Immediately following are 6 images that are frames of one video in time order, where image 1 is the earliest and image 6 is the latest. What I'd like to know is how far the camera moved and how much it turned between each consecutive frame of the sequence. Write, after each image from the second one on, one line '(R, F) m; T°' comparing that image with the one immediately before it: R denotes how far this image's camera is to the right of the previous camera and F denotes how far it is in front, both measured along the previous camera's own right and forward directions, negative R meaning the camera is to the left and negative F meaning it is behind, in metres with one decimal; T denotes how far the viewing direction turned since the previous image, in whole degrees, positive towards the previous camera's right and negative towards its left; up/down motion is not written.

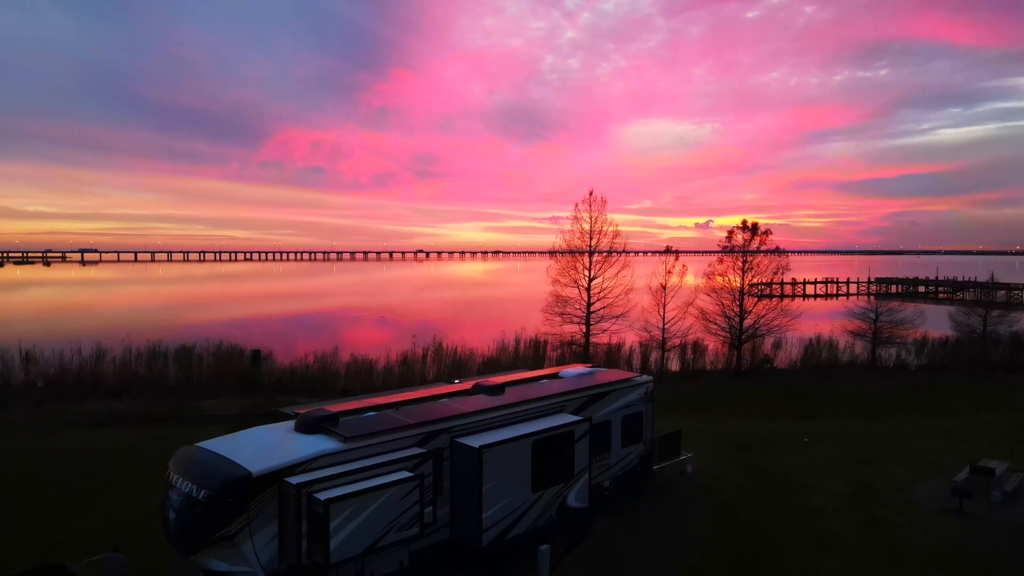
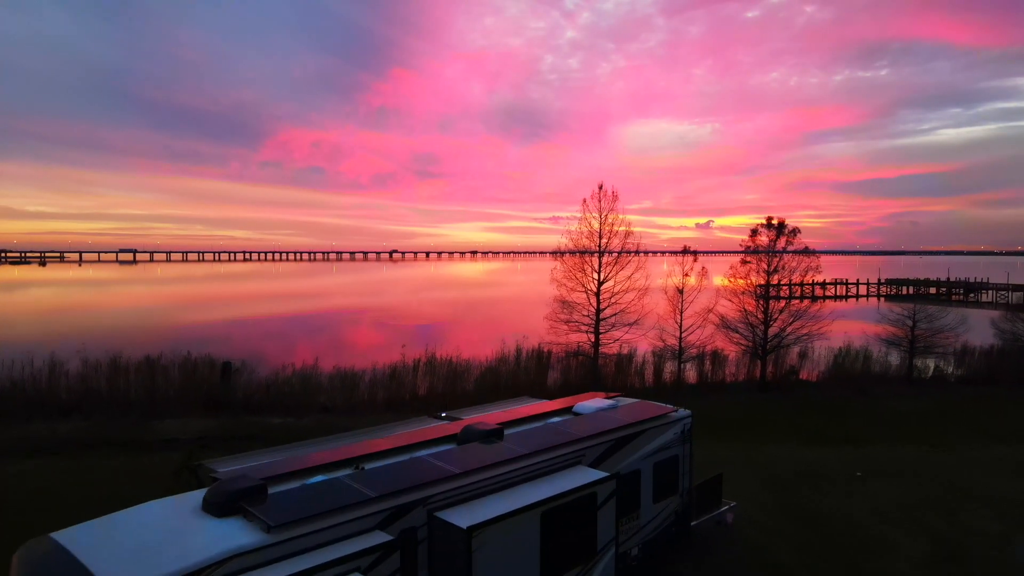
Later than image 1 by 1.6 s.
(0.0, +2.4) m; 0°
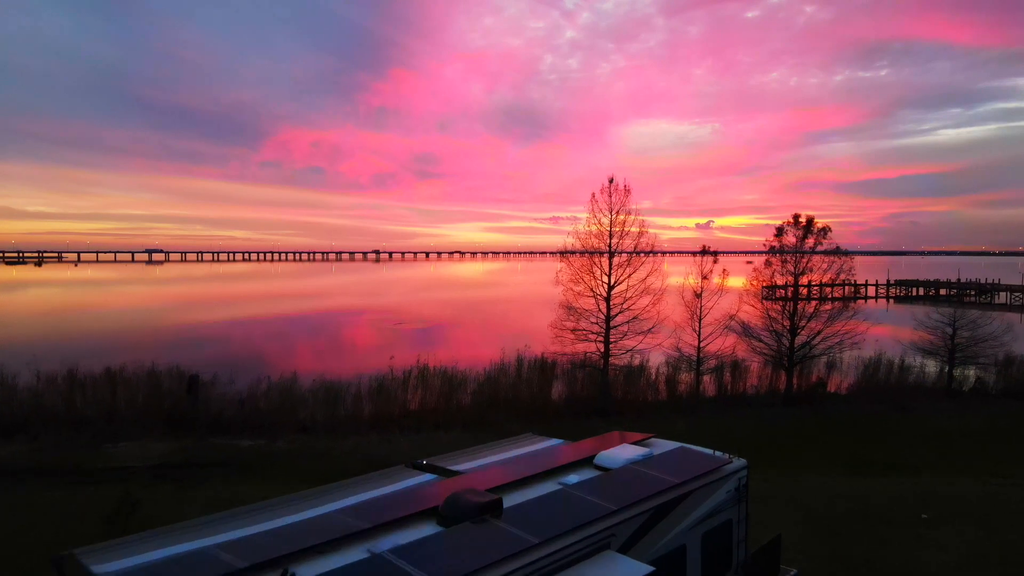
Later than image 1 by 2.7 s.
(0.0, +2.2) m; 0°
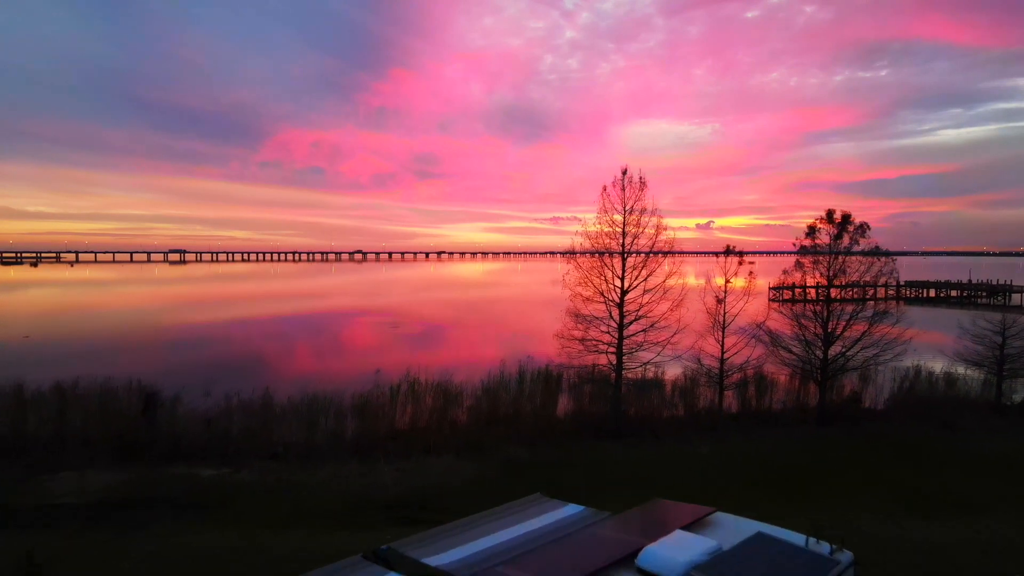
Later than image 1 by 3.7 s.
(0.0, +2.2) m; 0°
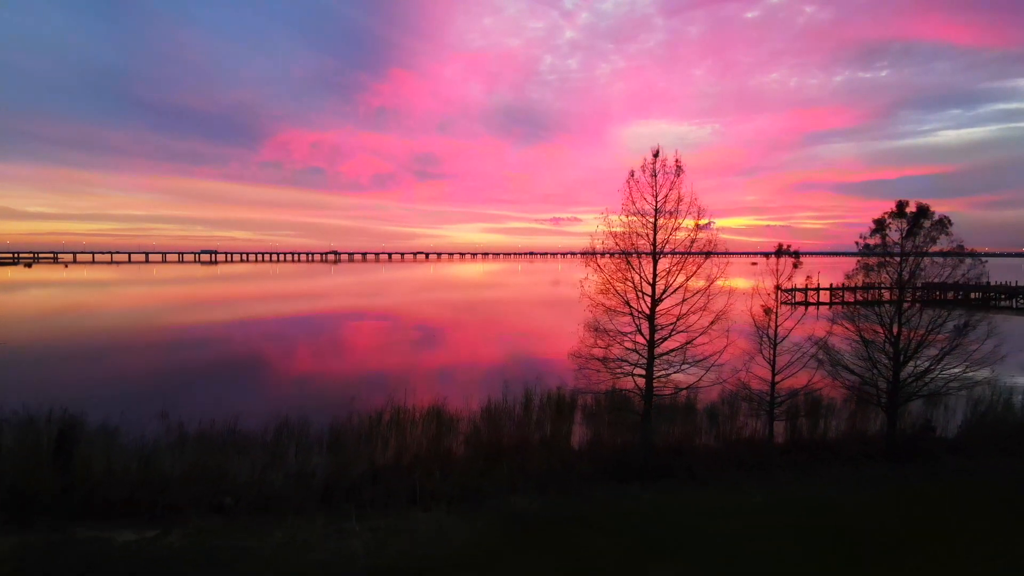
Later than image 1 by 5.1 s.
(-0.2, +3.2) m; 0°
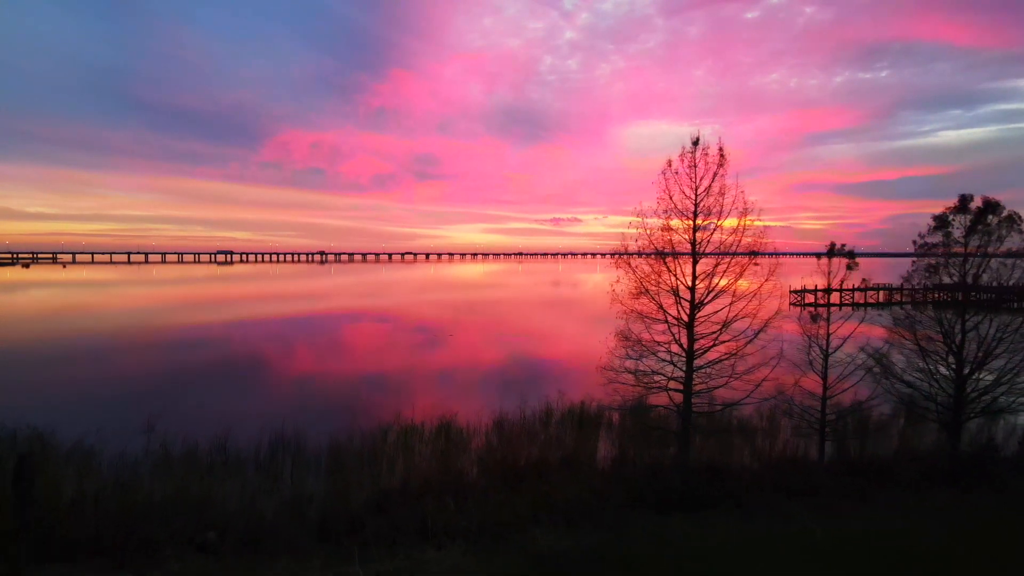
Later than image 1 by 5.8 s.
(-0.5, +1.6) m; 0°
